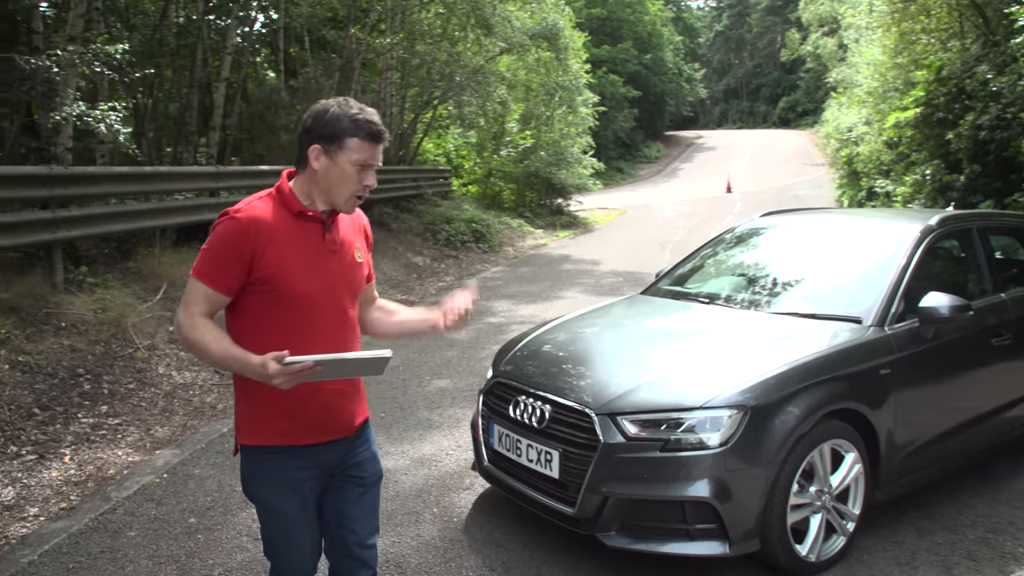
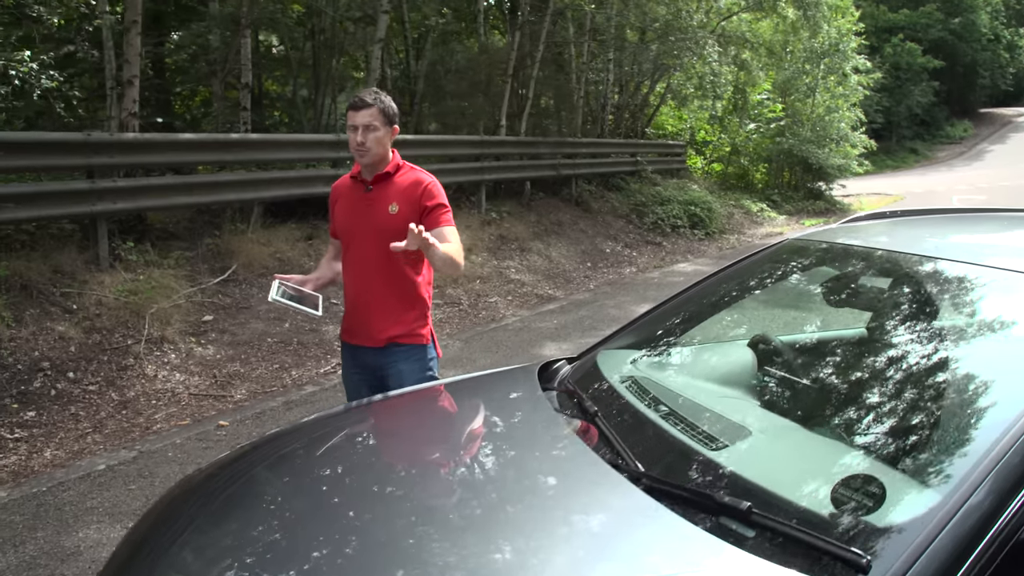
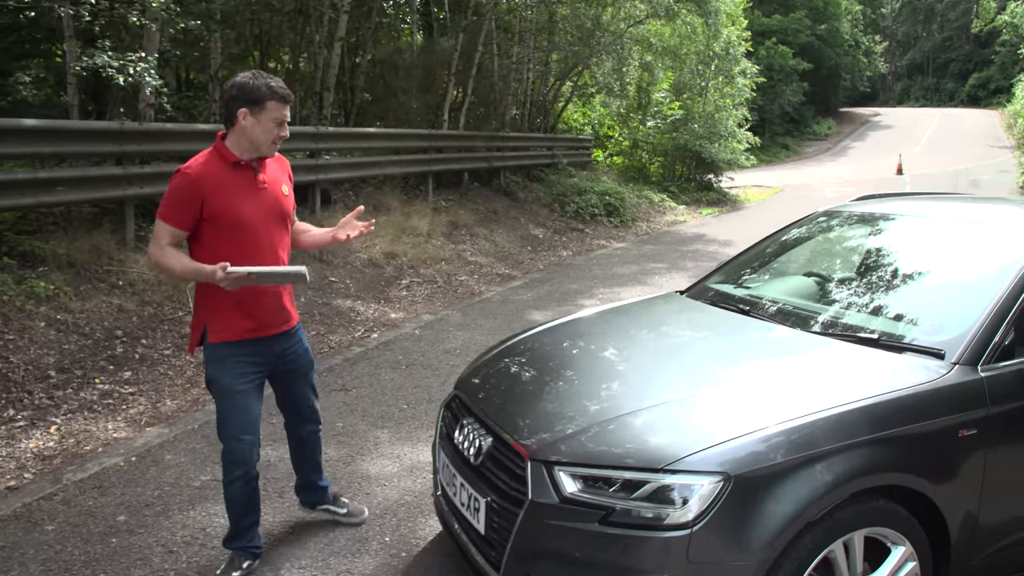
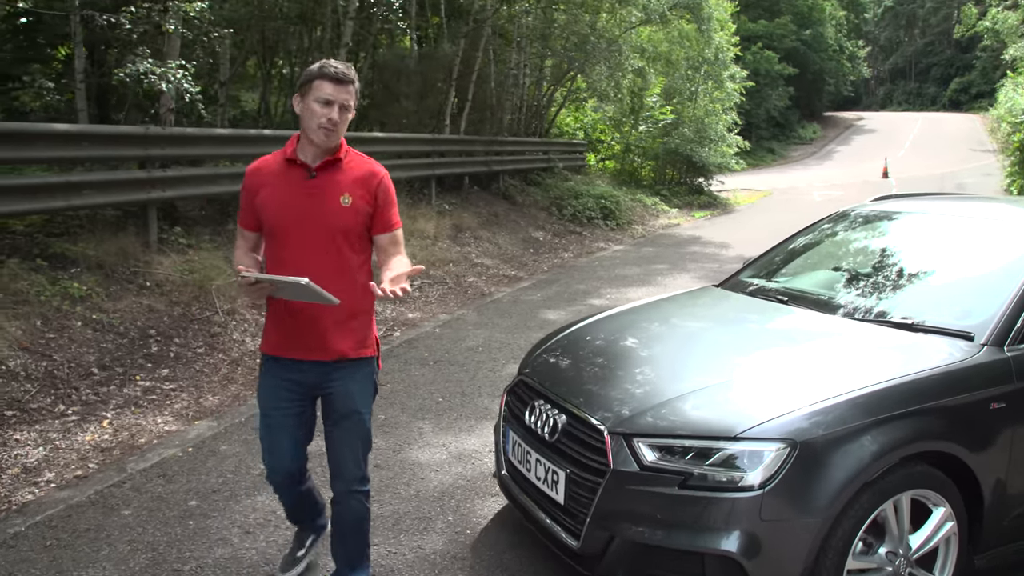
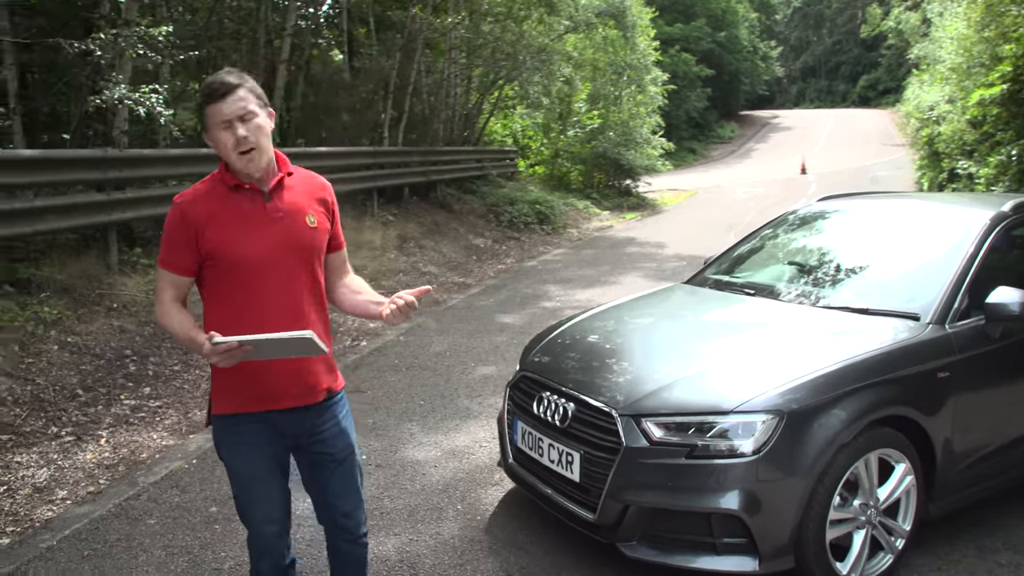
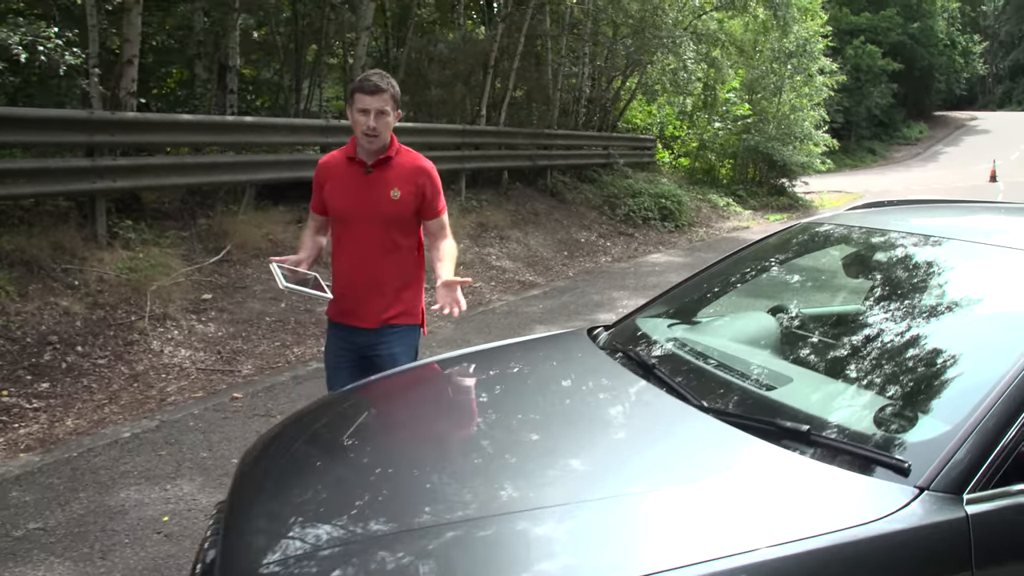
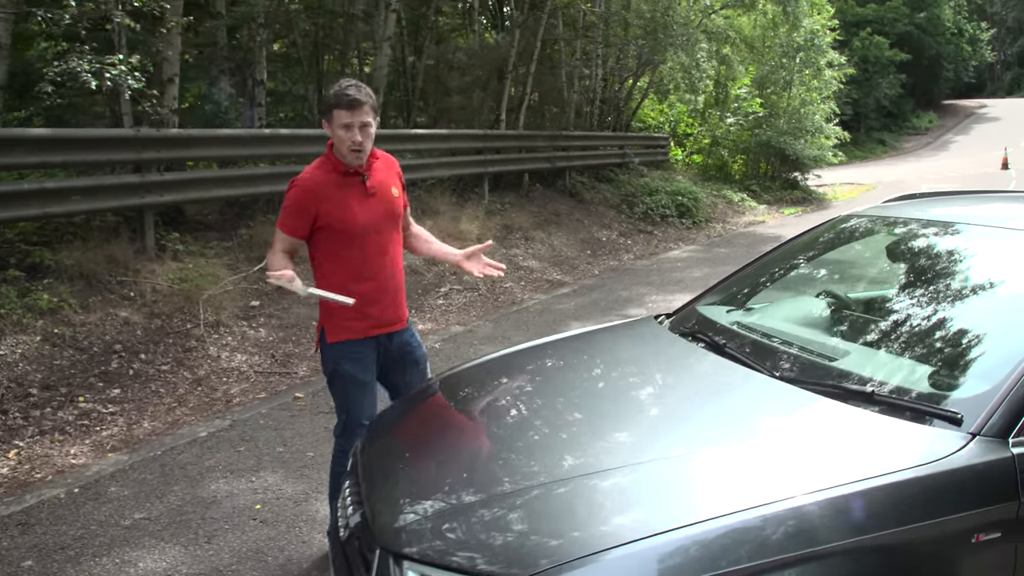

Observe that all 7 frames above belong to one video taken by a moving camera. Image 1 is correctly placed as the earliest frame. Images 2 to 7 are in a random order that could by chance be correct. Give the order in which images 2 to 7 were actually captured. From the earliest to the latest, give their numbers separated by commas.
5, 4, 3, 7, 6, 2
